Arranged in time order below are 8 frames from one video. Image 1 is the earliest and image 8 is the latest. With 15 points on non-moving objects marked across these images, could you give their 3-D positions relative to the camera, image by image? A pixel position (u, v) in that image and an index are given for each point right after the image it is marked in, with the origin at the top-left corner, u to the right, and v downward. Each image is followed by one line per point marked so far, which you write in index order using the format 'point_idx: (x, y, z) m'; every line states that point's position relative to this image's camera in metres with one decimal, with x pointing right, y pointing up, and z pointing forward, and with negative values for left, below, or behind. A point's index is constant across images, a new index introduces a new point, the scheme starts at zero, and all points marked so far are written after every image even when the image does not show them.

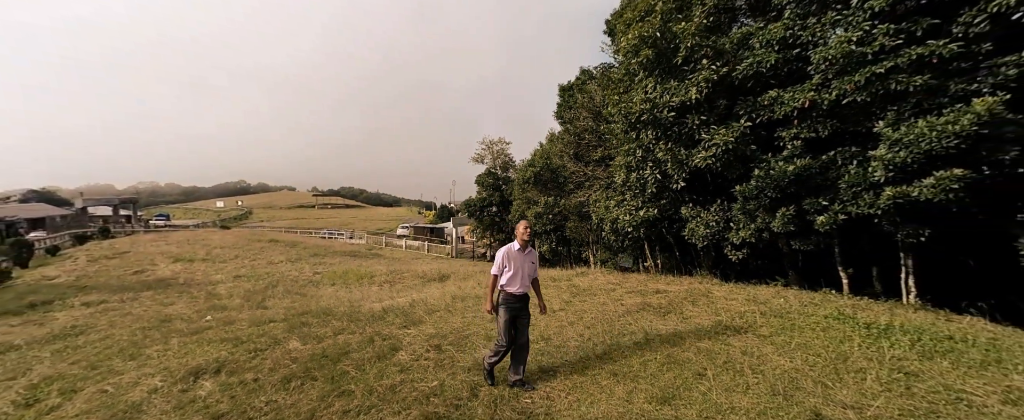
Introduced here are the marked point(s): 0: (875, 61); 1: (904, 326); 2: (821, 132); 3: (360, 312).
0: (+4.5, +1.9, +4.4) m
1: (+4.3, -1.3, +4.0) m
2: (+4.5, +1.1, +5.1) m
3: (-3.4, -2.2, +8.1) m
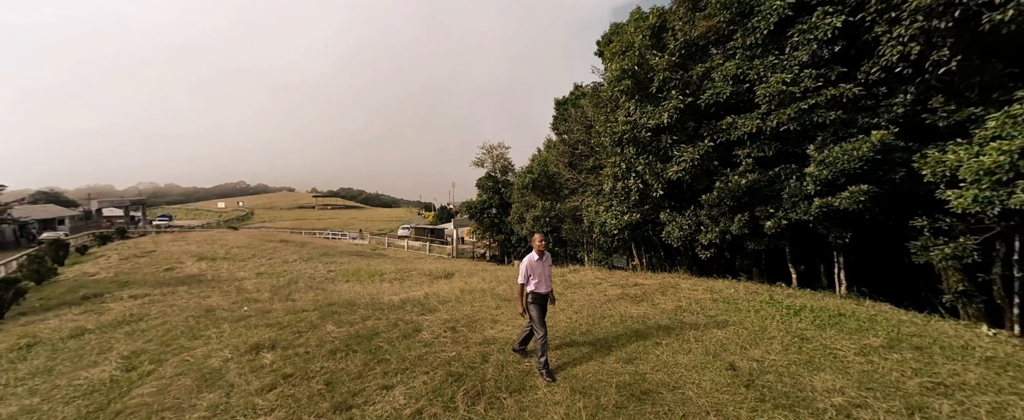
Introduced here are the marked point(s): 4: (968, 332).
0: (+4.6, +1.8, +5.7) m
1: (+4.4, -1.4, +5.3) m
2: (+4.5, +1.0, +6.3) m
3: (-3.4, -2.3, +9.3) m
4: (+5.5, -1.4, +4.3) m
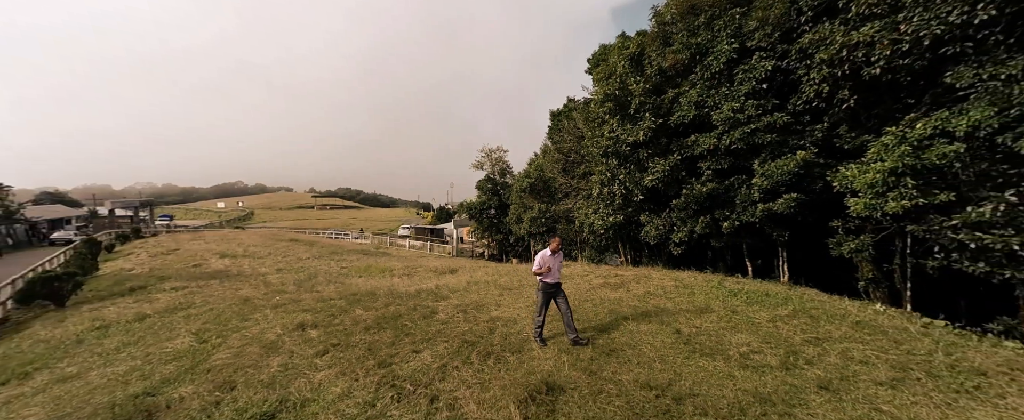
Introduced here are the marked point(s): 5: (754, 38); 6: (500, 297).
0: (+4.6, +1.7, +7.1) m
1: (+4.4, -1.5, +6.7) m
2: (+4.5, +0.9, +7.8) m
3: (-3.4, -2.4, +10.7) m
4: (+5.5, -1.5, +5.8) m
5: (+4.5, +3.2, +6.8) m
6: (-0.3, -2.1, +8.7) m
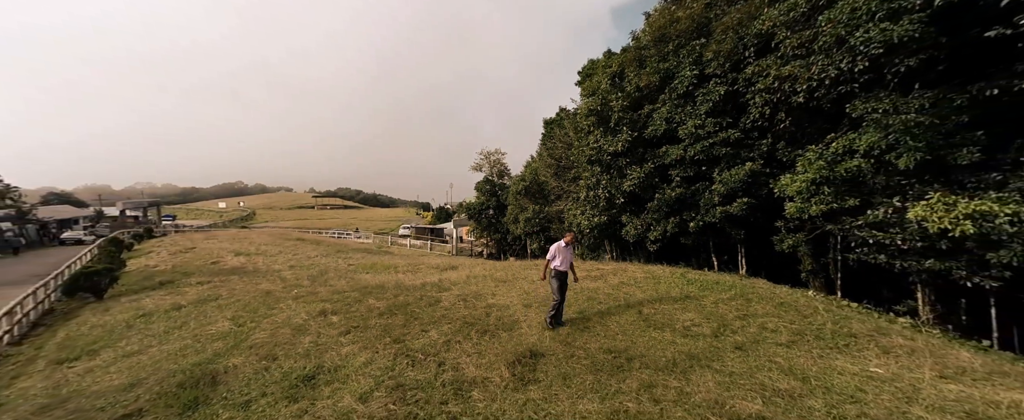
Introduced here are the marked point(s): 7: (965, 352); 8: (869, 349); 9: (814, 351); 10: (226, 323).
0: (+4.4, +1.6, +8.3) m
1: (+4.2, -1.5, +7.9) m
2: (+4.4, +0.9, +9.0) m
3: (-3.5, -2.5, +11.9) m
4: (+5.3, -1.6, +7.0) m
5: (+4.4, +3.1, +8.0) m
6: (-0.5, -2.1, +9.9) m
7: (+5.7, -1.8, +4.5) m
8: (+4.6, -1.8, +4.7) m
9: (+4.0, -1.8, +4.8) m
10: (-7.0, -2.8, +9.0) m
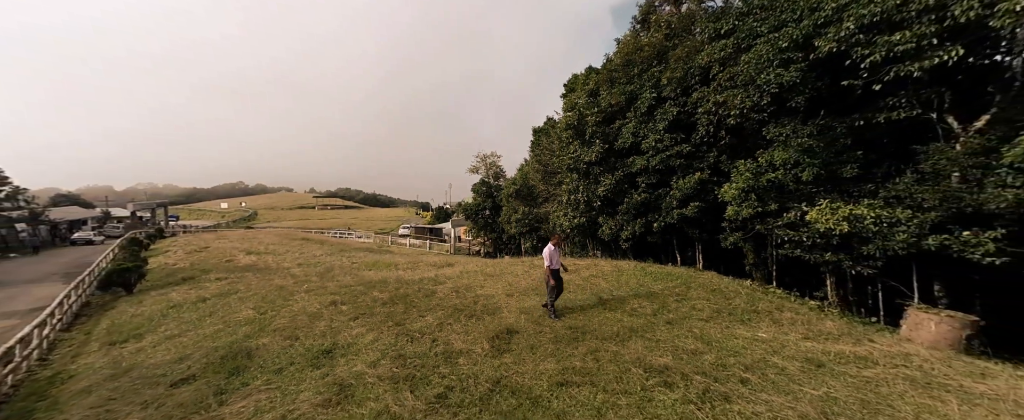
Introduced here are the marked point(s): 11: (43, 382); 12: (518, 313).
0: (+4.0, +1.6, +9.7) m
1: (+3.8, -1.6, +9.3) m
2: (+4.0, +0.8, +10.4) m
3: (-3.9, -2.5, +13.2) m
4: (+4.9, -1.6, +8.4) m
5: (+4.0, +3.1, +9.4) m
6: (-0.9, -2.2, +11.3) m
7: (+5.3, -1.8, +5.9) m
8: (+4.2, -1.9, +6.1) m
9: (+3.6, -1.9, +6.2) m
10: (-7.4, -2.9, +10.3) m
11: (-9.7, -3.5, +7.6) m
12: (+0.1, -2.3, +8.1) m
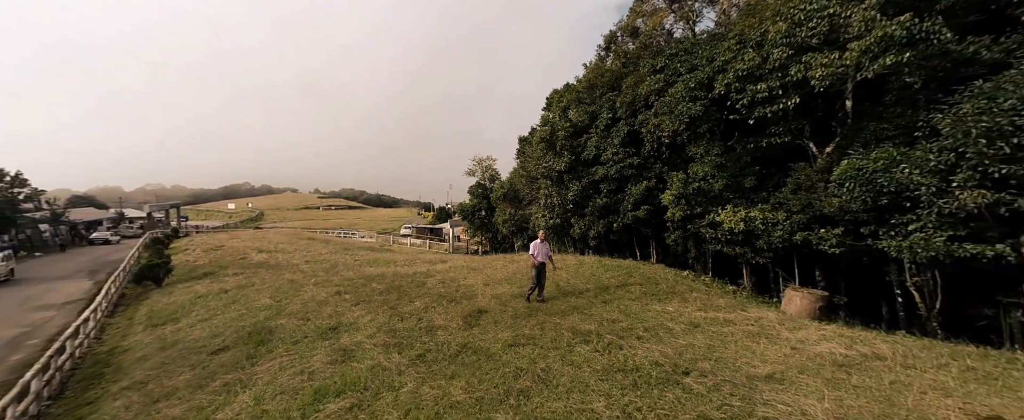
0: (+3.3, +1.5, +11.4) m
1: (+3.1, -1.6, +11.0) m
2: (+3.3, +0.8, +12.1) m
3: (-4.6, -2.6, +15.0) m
4: (+4.2, -1.7, +10.1) m
5: (+3.2, +3.0, +11.1) m
6: (-1.5, -2.3, +13.0) m
7: (+4.5, -1.9, +7.6) m
8: (+3.5, -1.9, +7.8) m
9: (+2.9, -2.0, +7.9) m
10: (-8.1, -3.0, +12.1) m
11: (-10.4, -3.7, +9.3) m
12: (-0.6, -2.4, +9.8) m
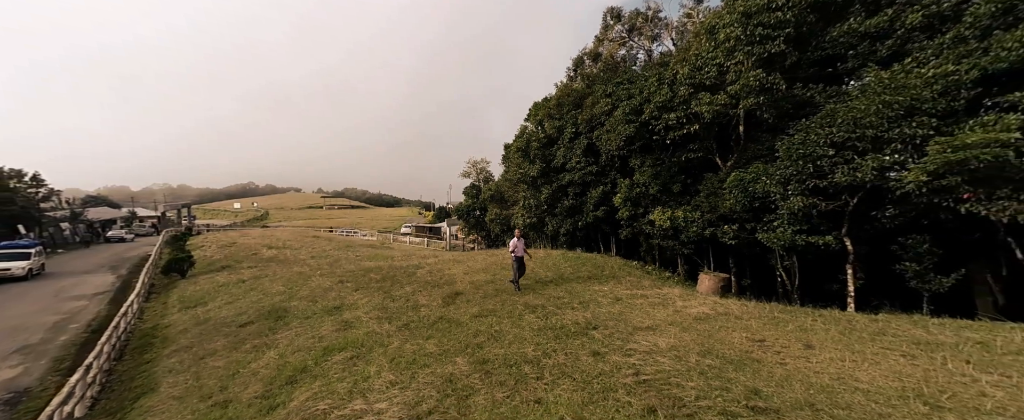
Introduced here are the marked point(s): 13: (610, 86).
0: (+2.5, +1.5, +13.3) m
1: (+2.3, -1.6, +12.9) m
2: (+2.5, +0.8, +14.0) m
3: (-5.4, -2.6, +16.9) m
4: (+3.4, -1.7, +12.0) m
5: (+2.4, +3.0, +13.0) m
6: (-2.3, -2.3, +14.9) m
7: (+3.7, -1.9, +9.5) m
8: (+2.7, -1.9, +9.7) m
9: (+2.1, -2.0, +9.8) m
10: (-8.9, -3.0, +14.1) m
11: (-11.2, -3.7, +11.3) m
12: (-1.4, -2.4, +11.8) m
13: (+3.1, +3.9, +11.5) m
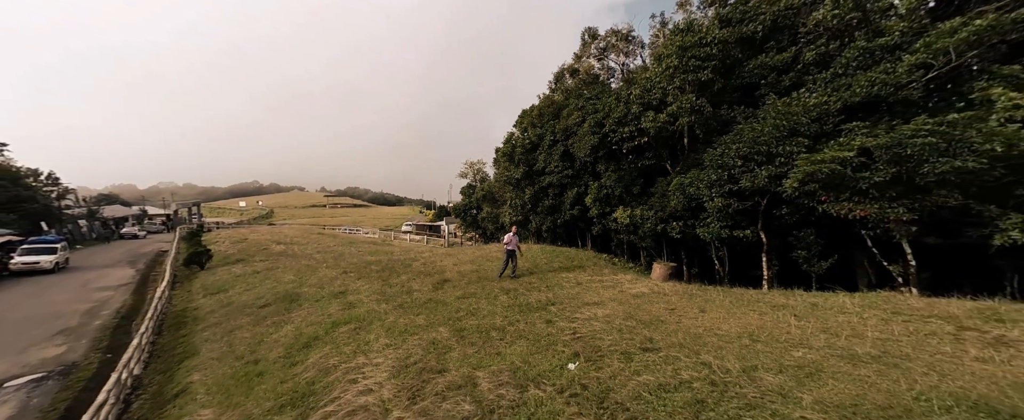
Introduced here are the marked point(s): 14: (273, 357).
0: (+1.9, +1.6, +14.9) m
1: (+1.8, -1.6, +14.5) m
2: (+1.9, +0.8, +15.6) m
3: (-5.9, -2.6, +18.5) m
4: (+2.8, -1.7, +13.6) m
5: (+1.9, +3.0, +14.6) m
6: (-2.9, -2.2, +16.5) m
7: (+3.1, -1.9, +11.0) m
8: (+2.1, -1.9, +11.3) m
9: (+1.5, -1.9, +11.4) m
10: (-9.5, -2.9, +15.7) m
11: (-11.8, -3.6, +12.9) m
12: (-2.0, -2.3, +13.4) m
13: (+2.5, +4.0, +13.1) m
14: (-5.3, -3.2, +8.1) m
